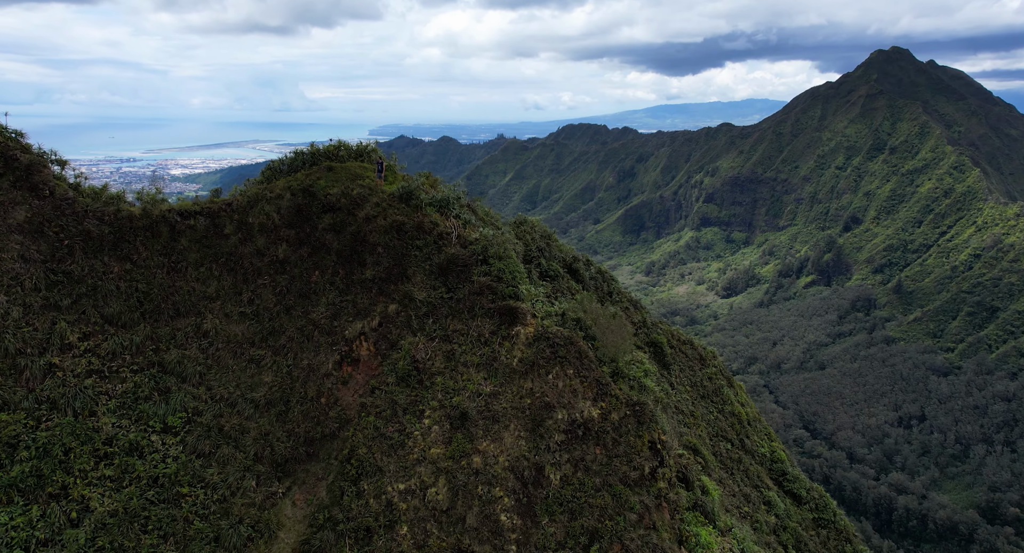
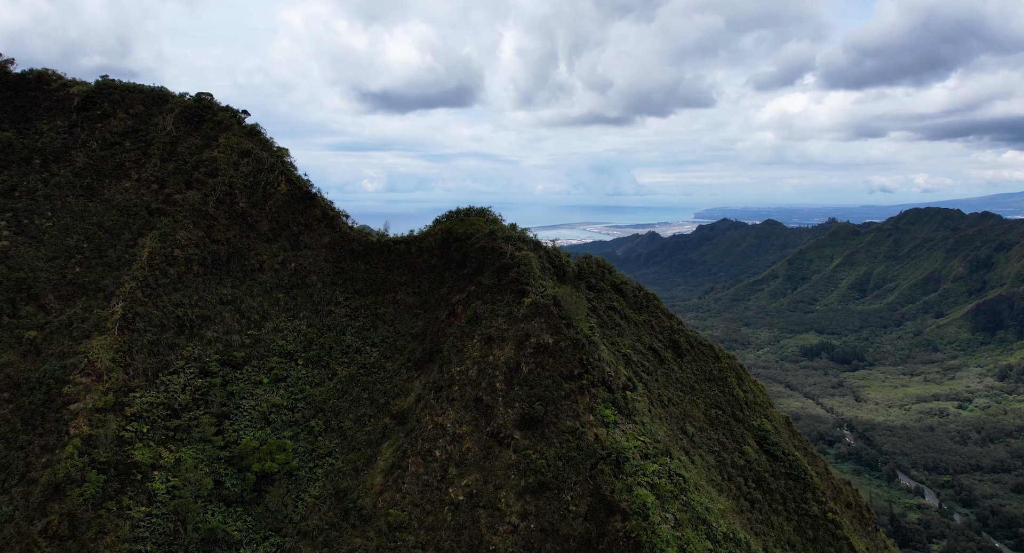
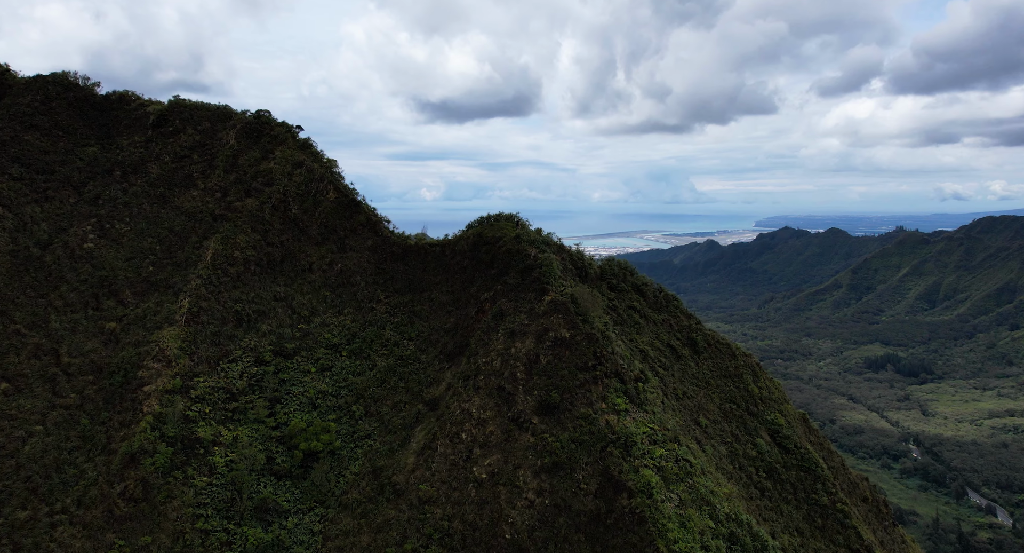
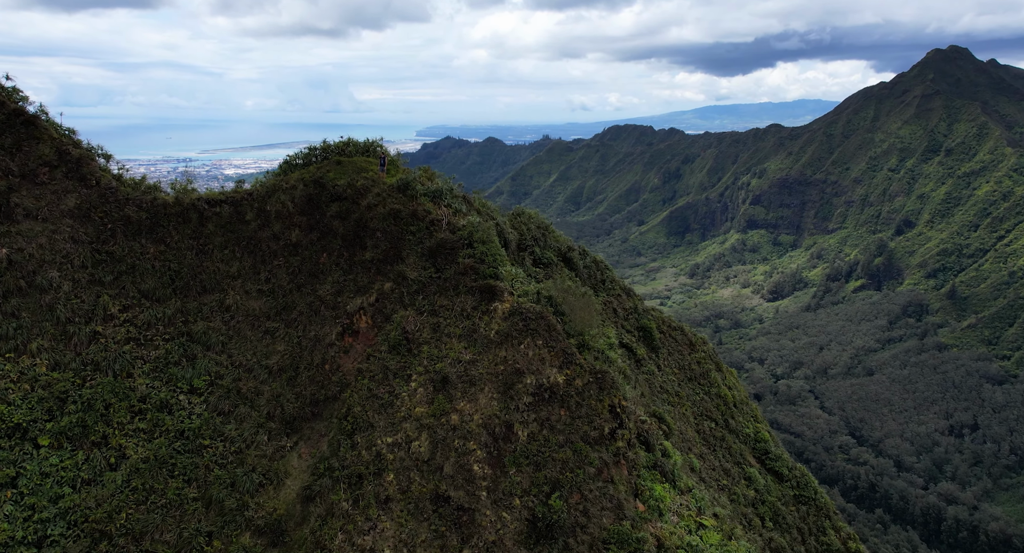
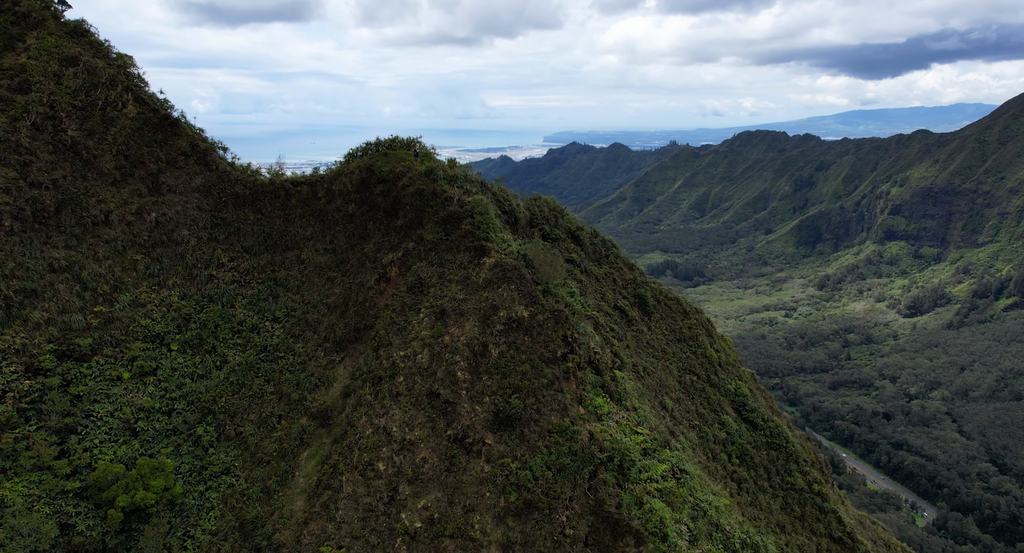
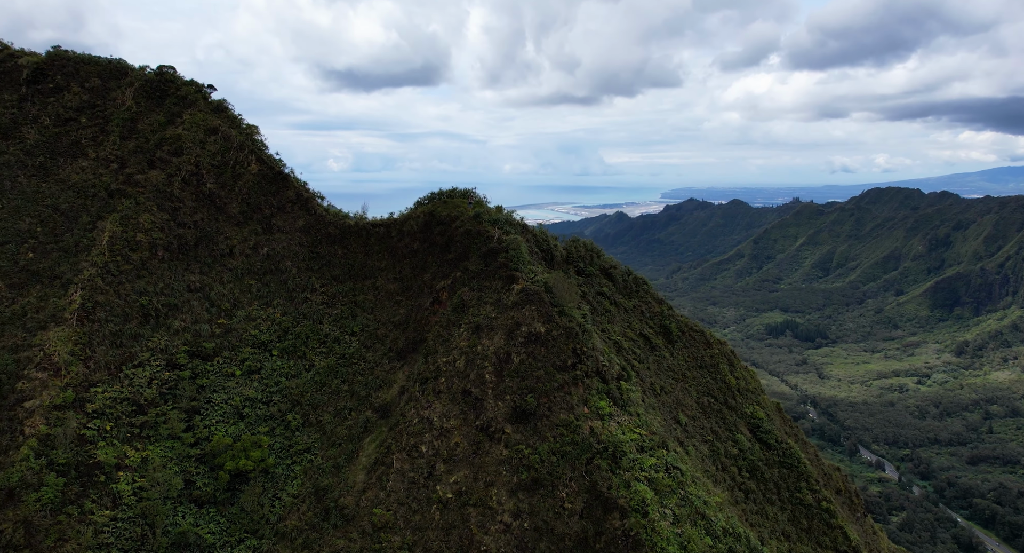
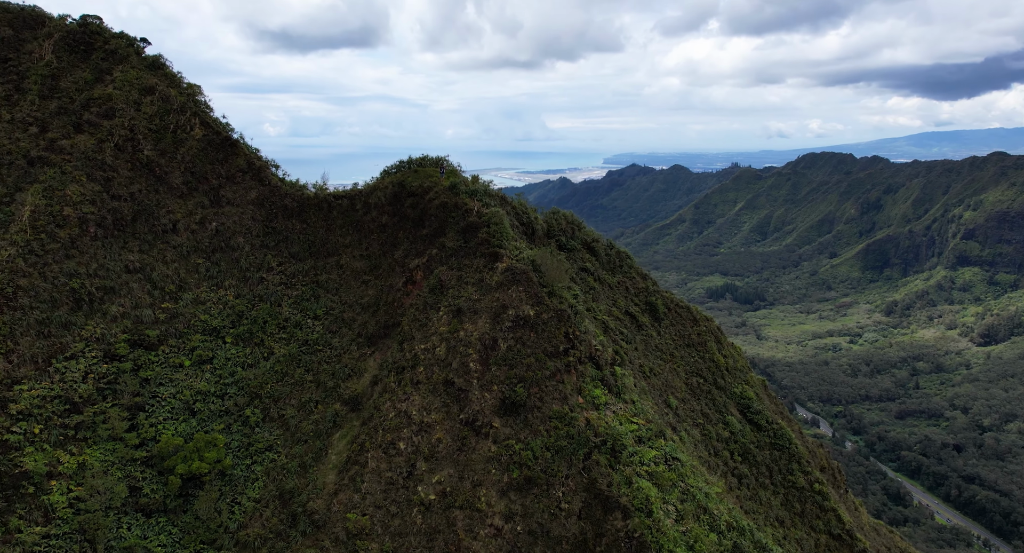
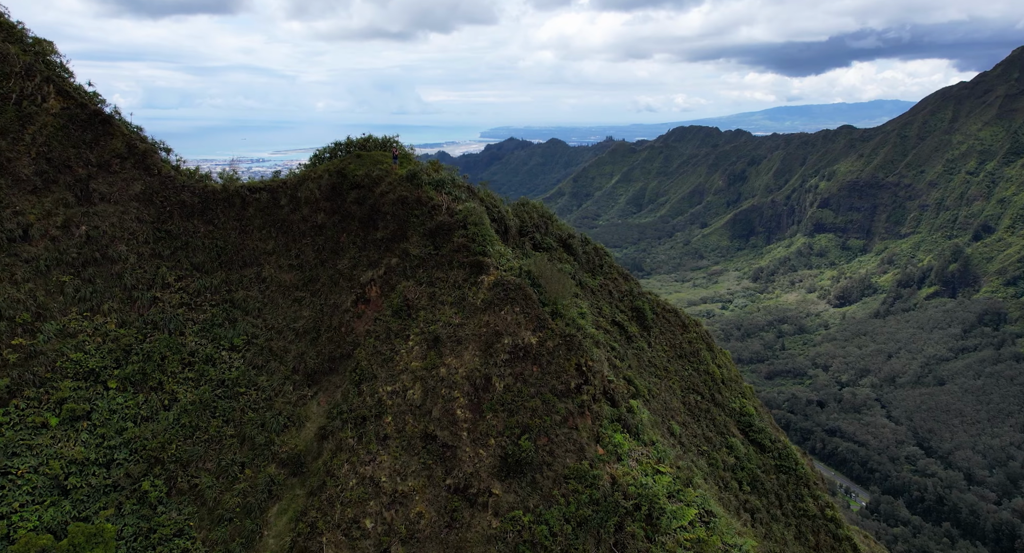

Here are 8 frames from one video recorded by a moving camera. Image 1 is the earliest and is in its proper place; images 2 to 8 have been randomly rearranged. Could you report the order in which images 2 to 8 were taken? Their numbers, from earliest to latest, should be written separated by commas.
4, 8, 5, 7, 6, 2, 3
